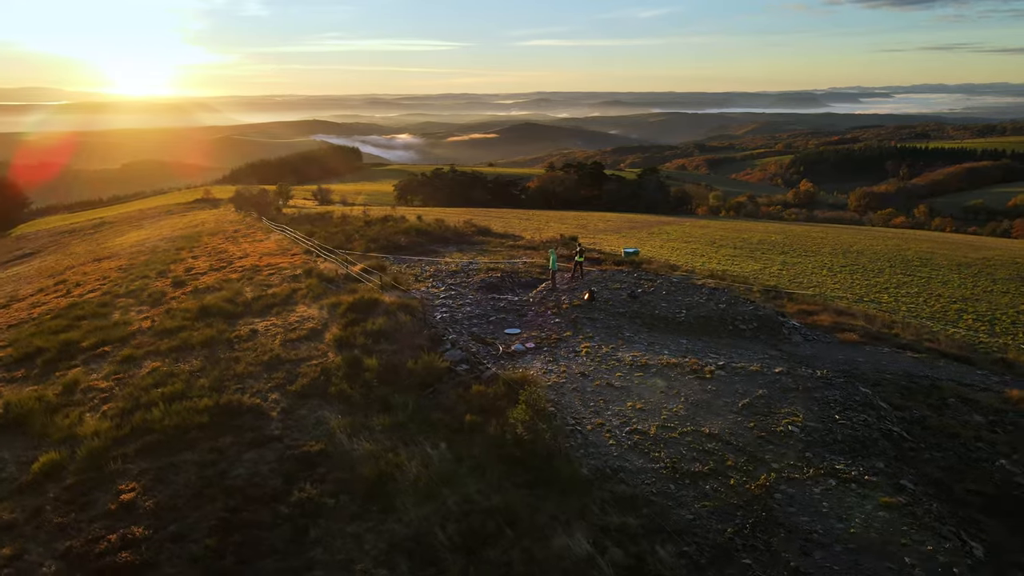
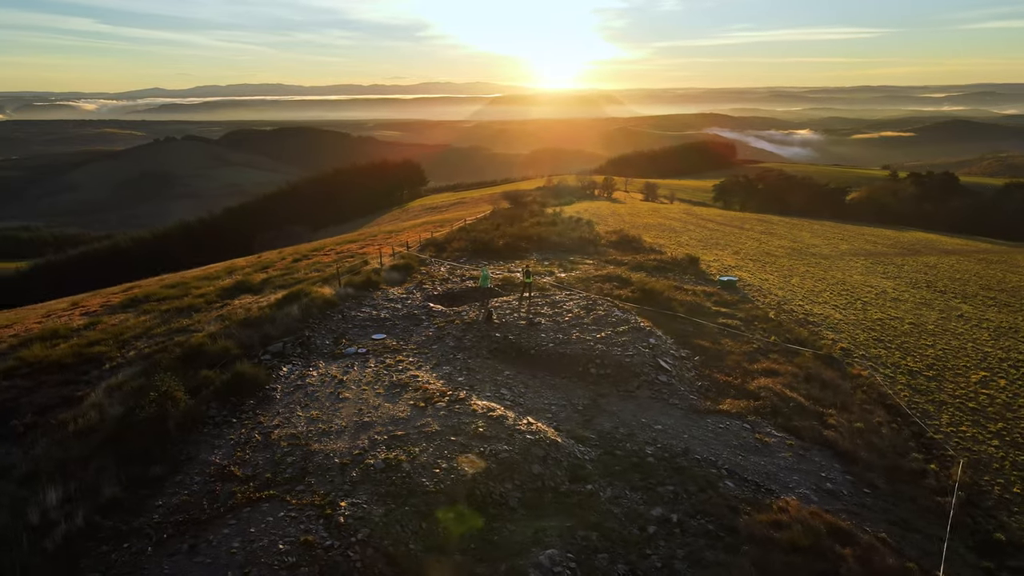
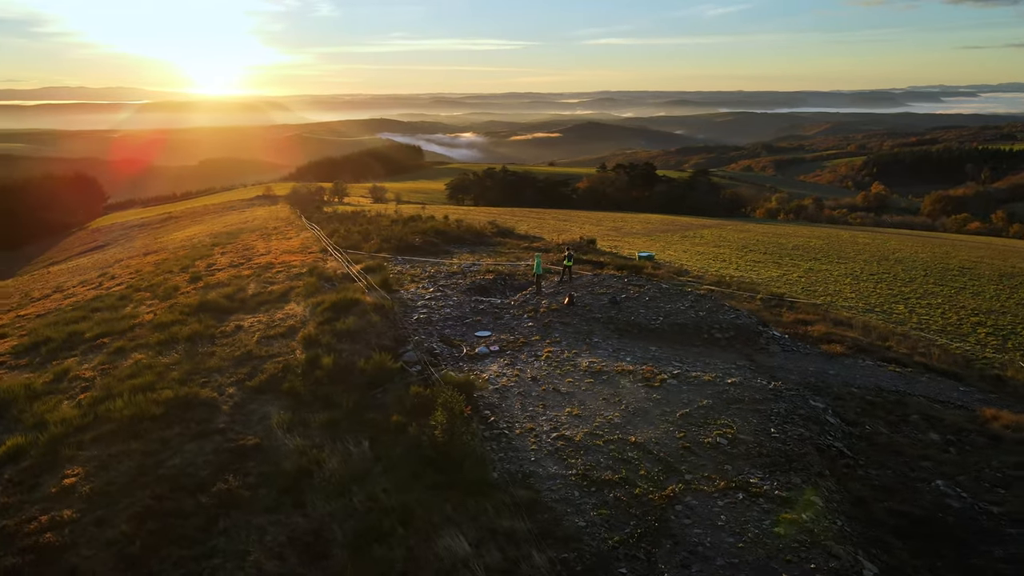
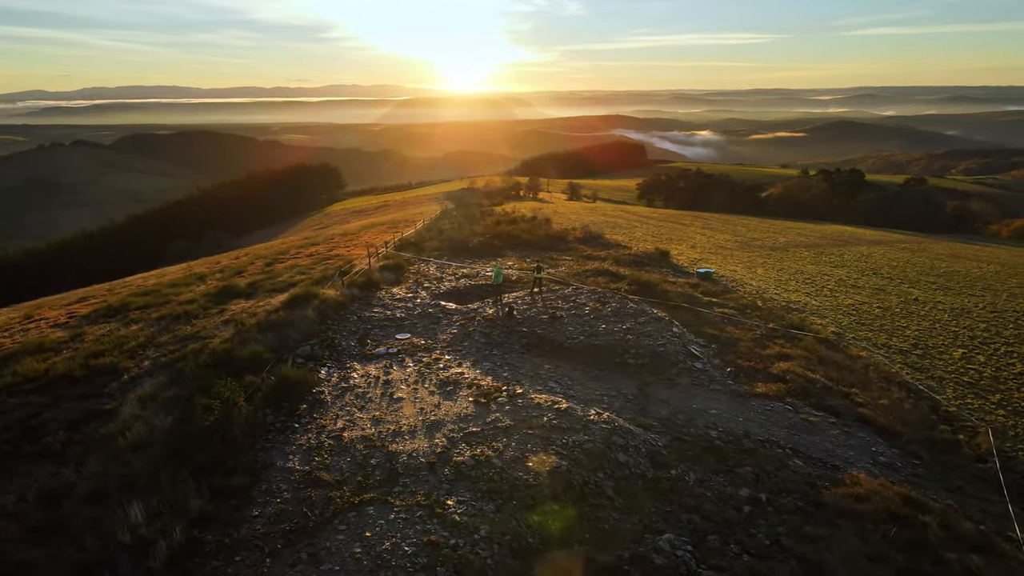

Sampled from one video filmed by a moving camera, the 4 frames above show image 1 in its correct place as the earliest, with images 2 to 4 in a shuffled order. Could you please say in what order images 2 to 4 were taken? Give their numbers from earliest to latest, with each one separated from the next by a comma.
3, 4, 2
